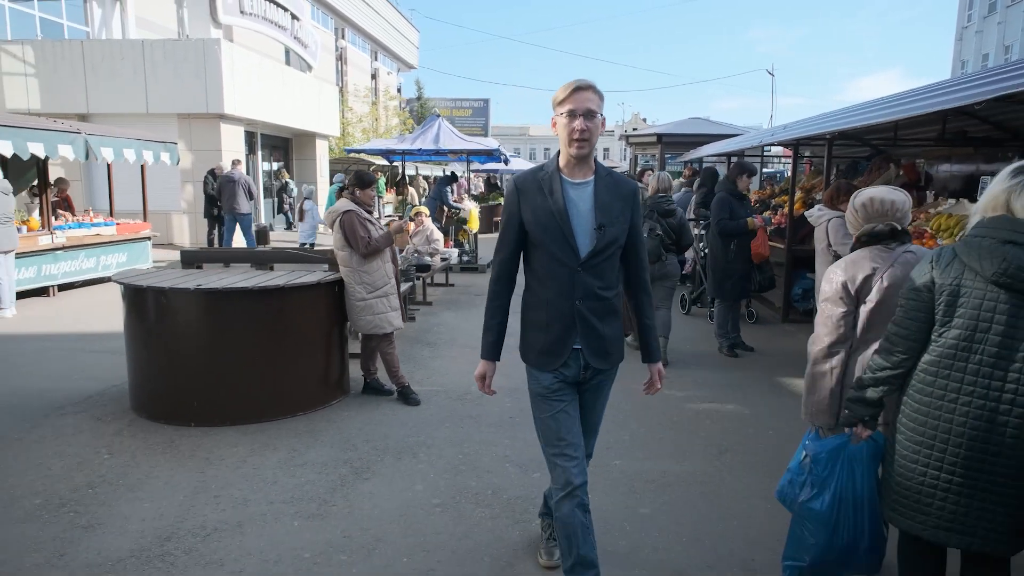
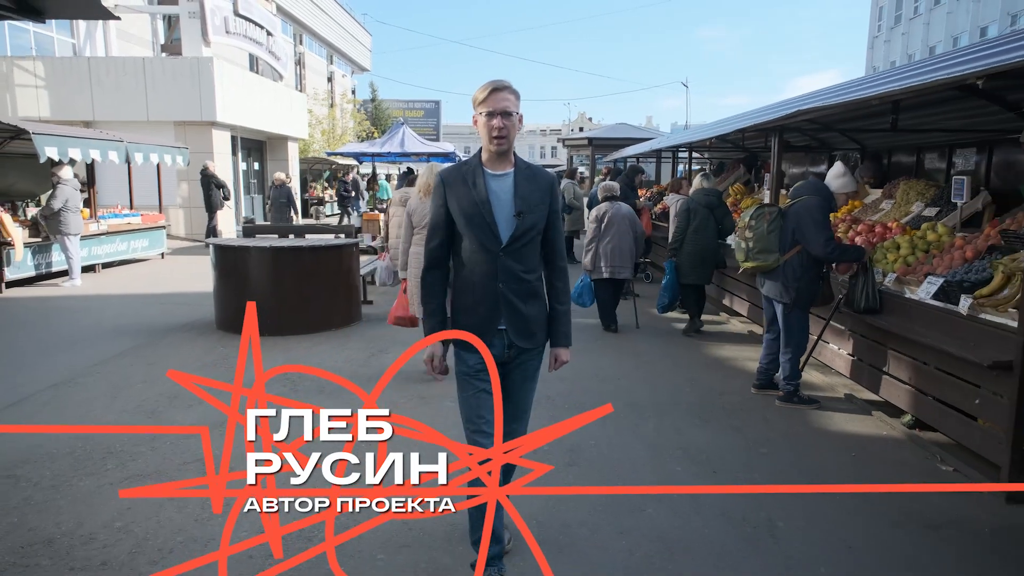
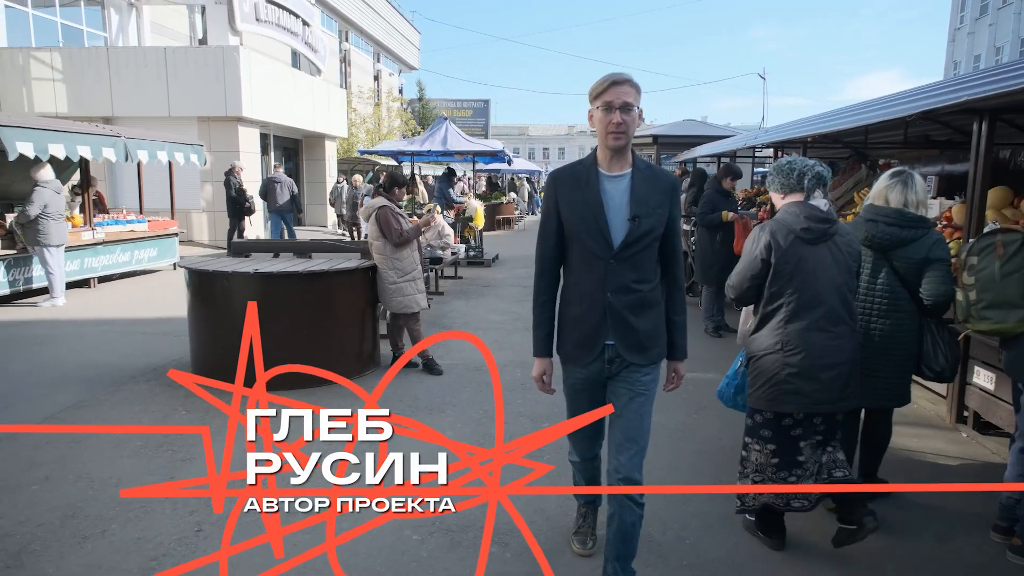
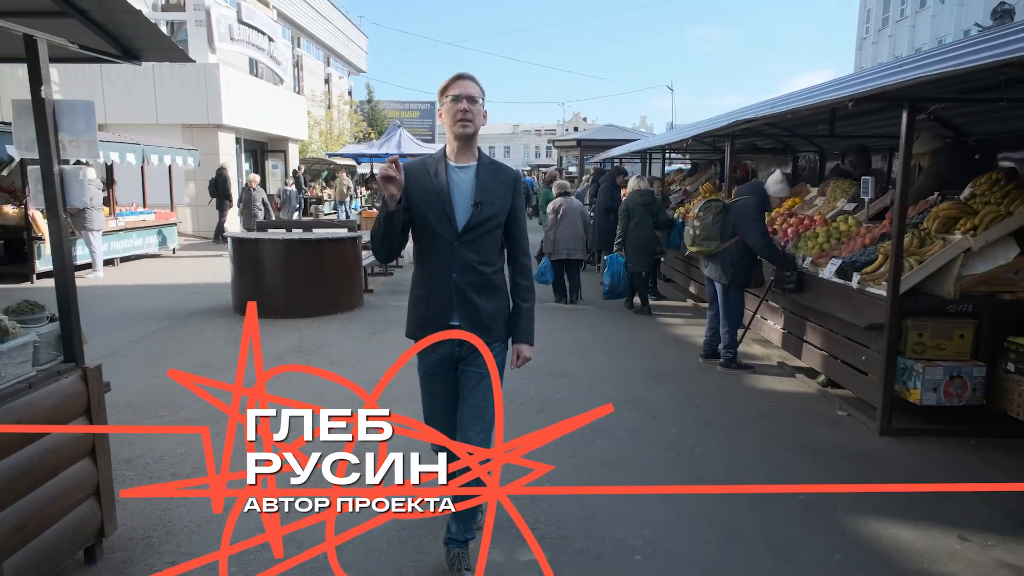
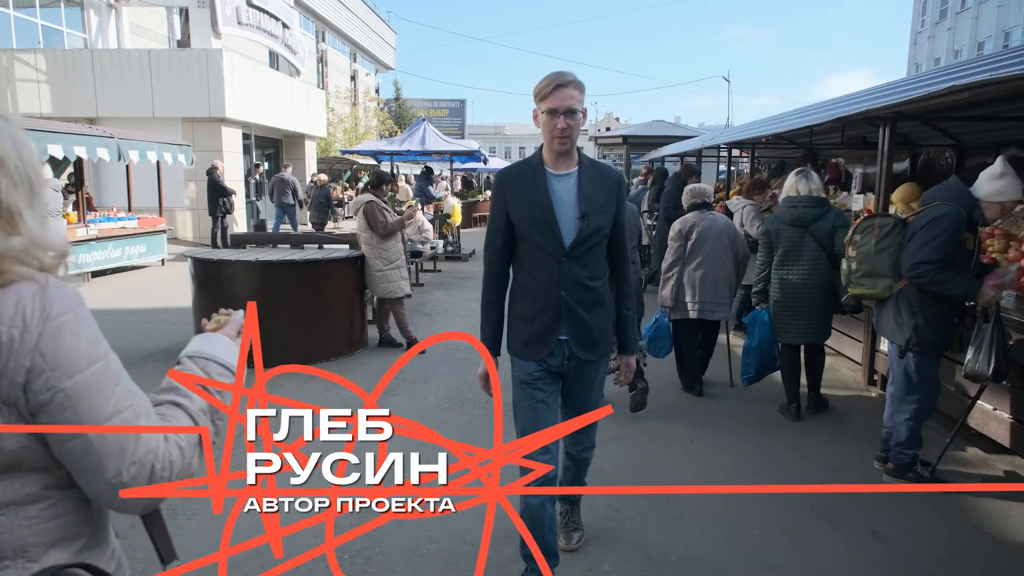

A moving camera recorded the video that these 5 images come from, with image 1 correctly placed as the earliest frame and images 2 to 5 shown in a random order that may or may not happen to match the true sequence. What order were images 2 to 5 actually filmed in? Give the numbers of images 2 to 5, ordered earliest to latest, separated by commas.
3, 5, 2, 4
